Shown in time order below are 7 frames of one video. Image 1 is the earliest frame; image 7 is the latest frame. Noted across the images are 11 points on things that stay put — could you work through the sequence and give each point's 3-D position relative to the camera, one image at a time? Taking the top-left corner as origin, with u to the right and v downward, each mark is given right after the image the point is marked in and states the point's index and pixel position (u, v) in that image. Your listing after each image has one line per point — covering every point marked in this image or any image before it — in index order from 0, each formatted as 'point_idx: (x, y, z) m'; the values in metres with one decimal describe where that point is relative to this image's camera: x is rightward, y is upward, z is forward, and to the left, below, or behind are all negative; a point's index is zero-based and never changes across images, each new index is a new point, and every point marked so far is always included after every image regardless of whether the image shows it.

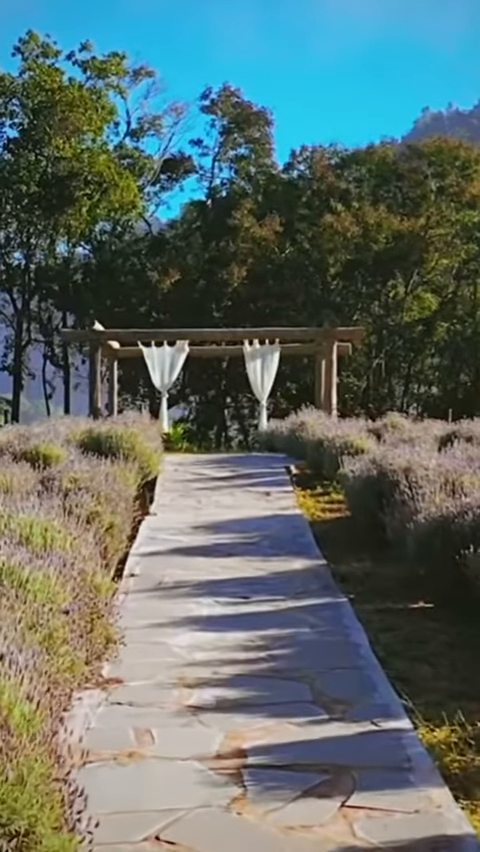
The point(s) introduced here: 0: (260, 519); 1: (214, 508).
0: (+0.1, -0.4, +8.5) m
1: (-0.1, -0.4, +9.1) m
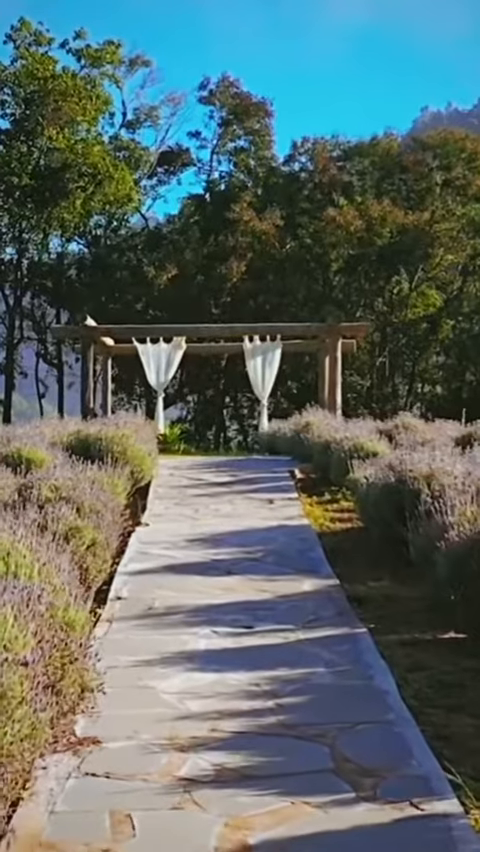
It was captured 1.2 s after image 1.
0: (+0.1, -0.4, +7.6) m
1: (-0.1, -0.4, +8.2) m
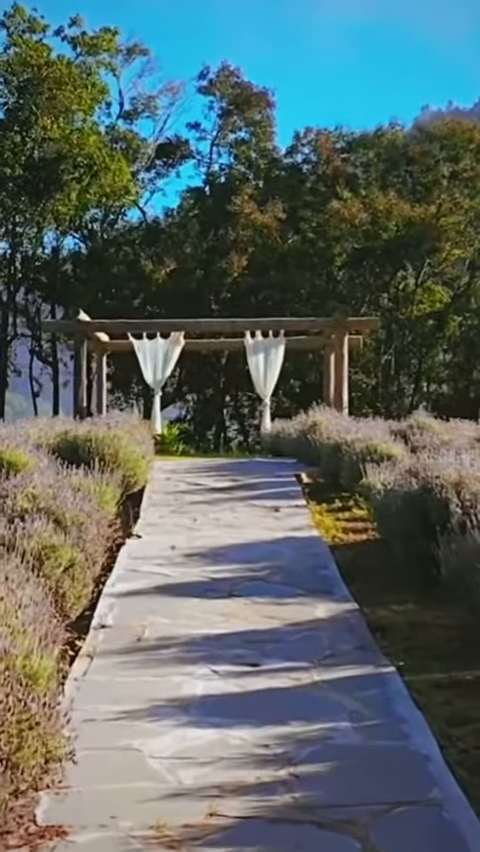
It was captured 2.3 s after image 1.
0: (+0.1, -0.4, +6.8) m
1: (-0.1, -0.4, +7.4) m
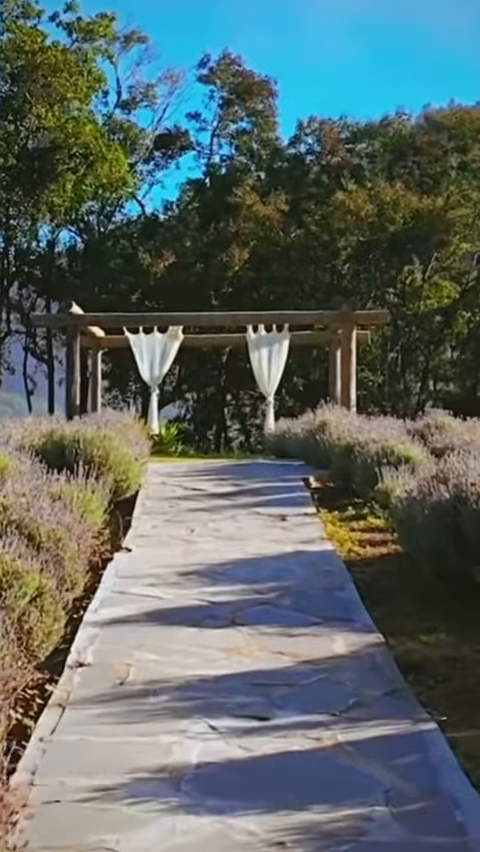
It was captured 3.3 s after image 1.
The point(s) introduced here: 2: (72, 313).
0: (+0.1, -0.4, +6.0) m
1: (-0.1, -0.4, +6.6) m
2: (-1.2, +0.8, +14.6) m
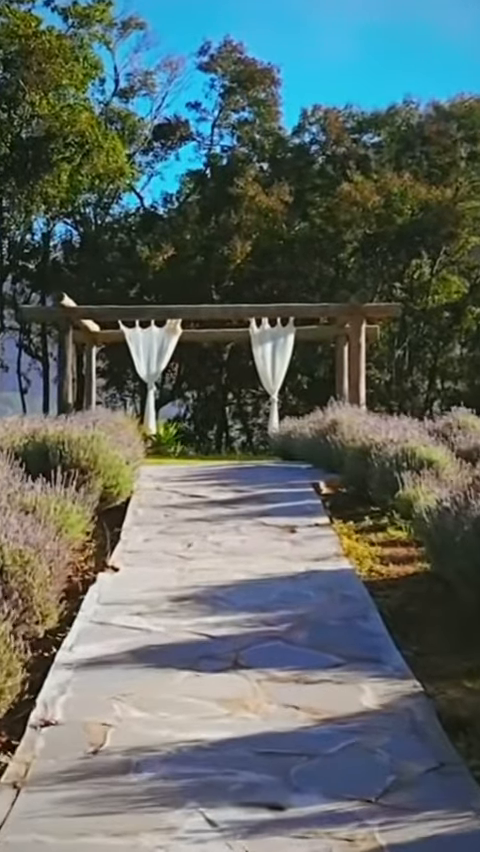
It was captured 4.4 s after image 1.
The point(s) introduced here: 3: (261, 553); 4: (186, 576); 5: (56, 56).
0: (+0.1, -0.4, +5.1) m
1: (-0.1, -0.4, +5.7) m
2: (-1.2, +0.8, +13.7) m
3: (+0.1, -0.4, +5.8) m
4: (-0.1, -0.4, +5.2) m
5: (-1.6, +3.3, +18.1) m
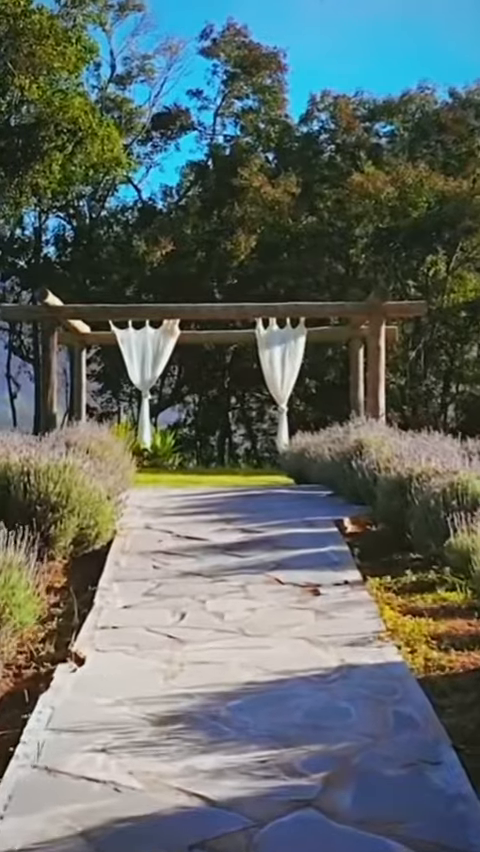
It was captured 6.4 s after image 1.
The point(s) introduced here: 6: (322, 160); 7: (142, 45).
0: (+0.1, -0.5, +3.7) m
1: (-0.1, -0.4, +4.3) m
2: (-1.1, +0.7, +12.3) m
3: (+0.1, -0.4, +4.4) m
4: (-0.1, -0.5, +3.8) m
5: (-1.6, +3.2, +16.6) m
6: (+0.8, +2.5, +19.1) m
7: (-0.9, +3.6, +19.5) m
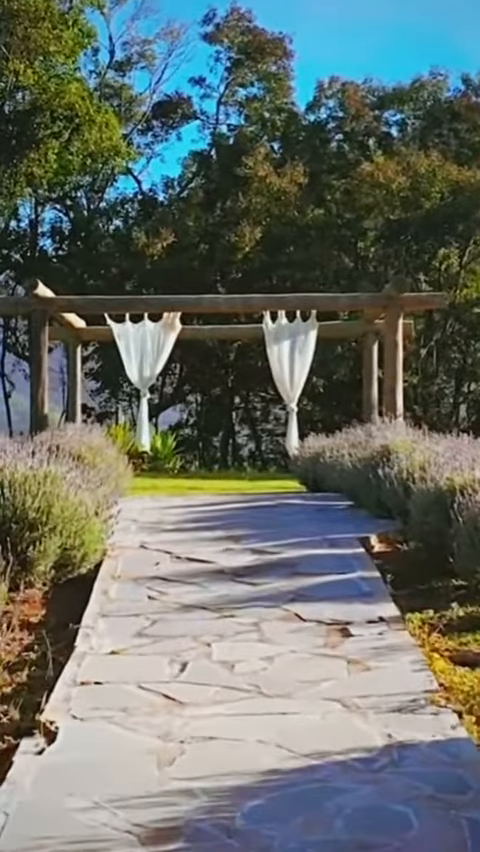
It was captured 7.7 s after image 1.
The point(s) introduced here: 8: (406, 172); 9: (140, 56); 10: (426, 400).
0: (+0.2, -0.5, +2.8) m
1: (0.0, -0.4, +3.4) m
2: (-1.1, +0.7, +11.4) m
3: (+0.1, -0.4, +3.5) m
4: (-0.1, -0.5, +2.9) m
5: (-1.5, +3.2, +15.7) m
6: (+0.8, +2.5, +18.2) m
7: (-0.9, +3.6, +18.6) m
8: (+1.4, +2.1, +16.8) m
9: (-0.9, +3.5, +19.2) m
10: (+1.6, +0.2, +17.7) m
